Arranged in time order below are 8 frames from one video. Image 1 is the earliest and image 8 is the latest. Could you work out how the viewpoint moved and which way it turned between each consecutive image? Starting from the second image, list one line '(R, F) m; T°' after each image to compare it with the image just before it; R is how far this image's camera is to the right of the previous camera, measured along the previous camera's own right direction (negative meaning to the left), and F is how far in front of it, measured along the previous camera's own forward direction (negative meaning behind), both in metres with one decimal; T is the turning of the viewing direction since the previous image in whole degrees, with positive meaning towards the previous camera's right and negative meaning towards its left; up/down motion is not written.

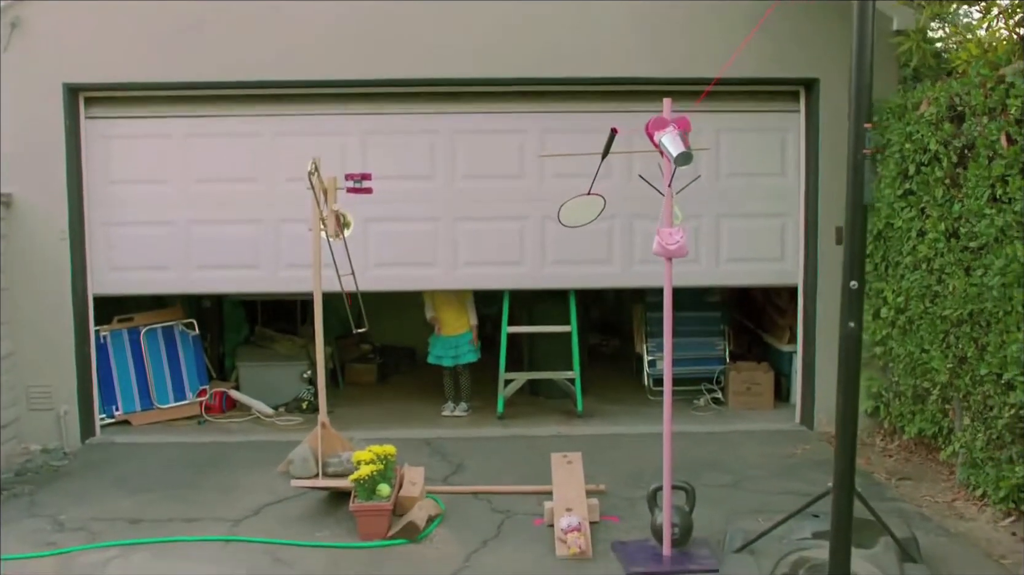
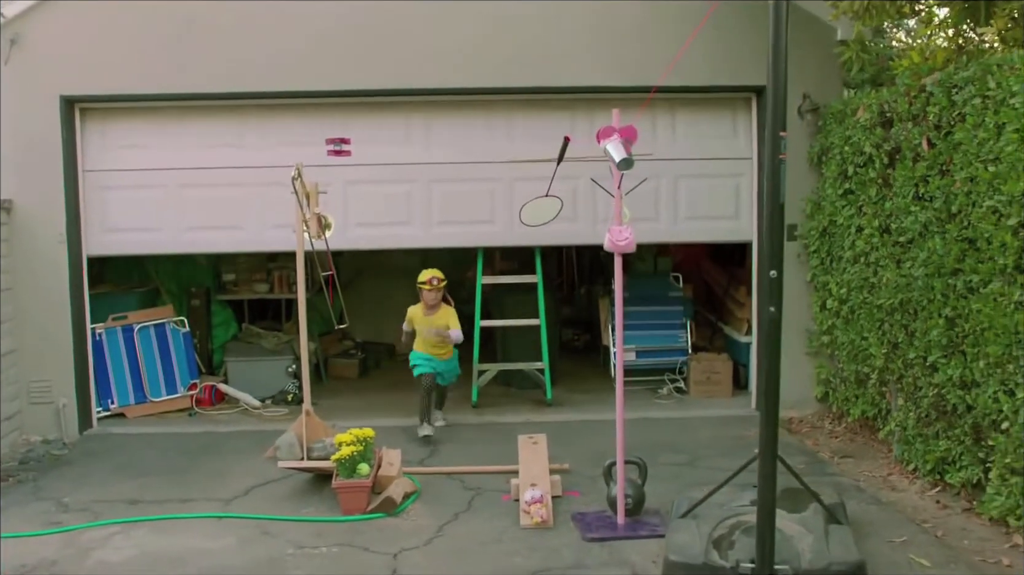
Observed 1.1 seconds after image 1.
(+0.1, -0.4) m; +1°
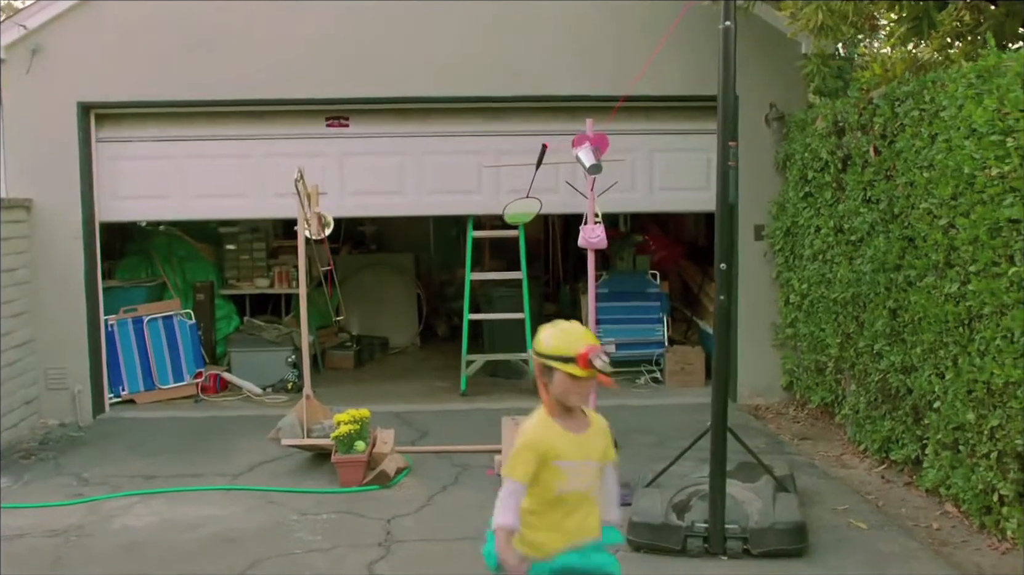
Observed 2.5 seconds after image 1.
(+0.1, -0.4) m; 0°
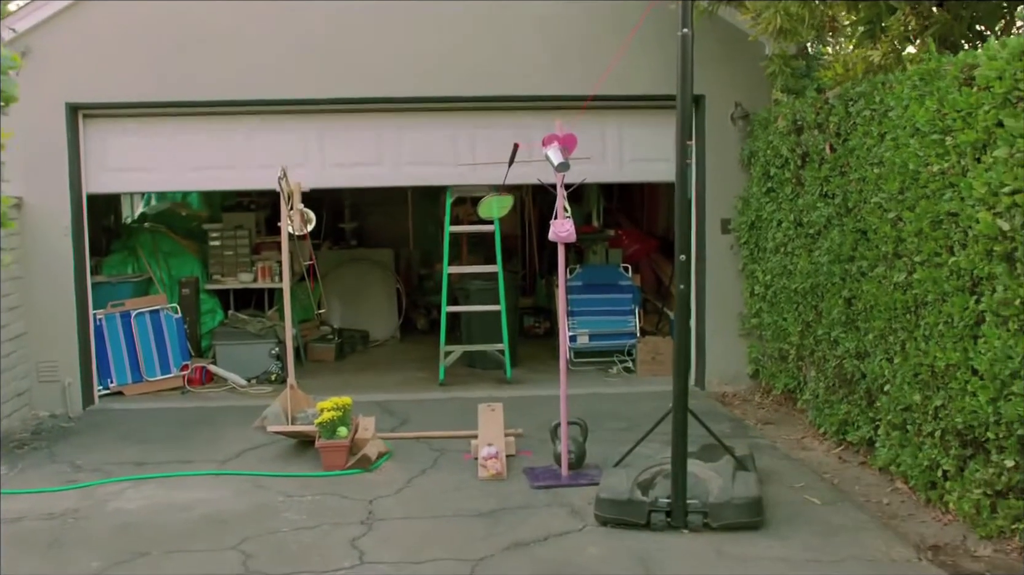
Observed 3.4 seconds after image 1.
(0.0, -0.2) m; +1°
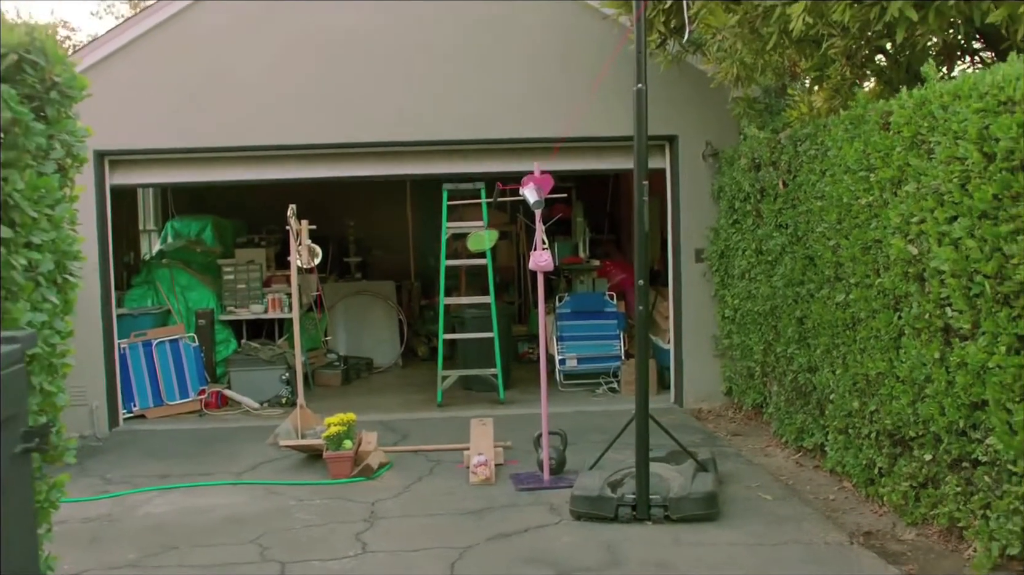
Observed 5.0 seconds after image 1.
(+0.1, -0.6) m; 0°
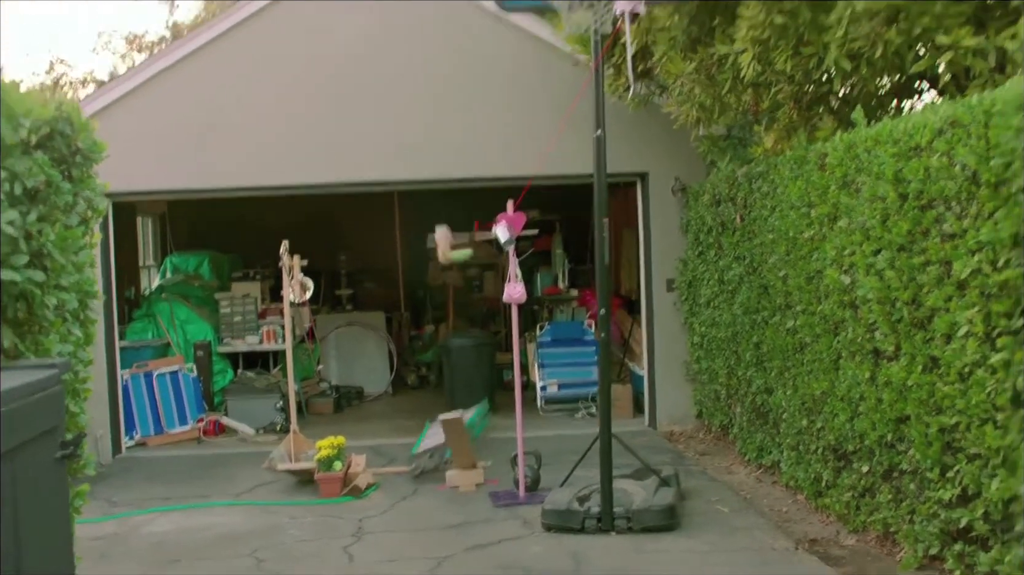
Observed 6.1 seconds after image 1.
(+0.1, -0.4) m; 0°
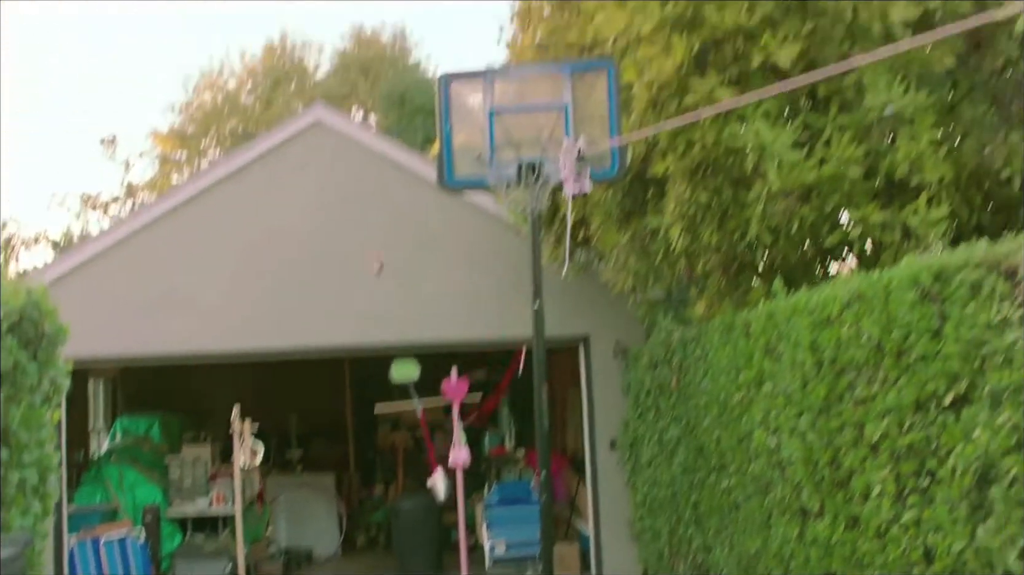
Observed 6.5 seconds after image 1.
(+0.1, -0.3) m; +3°
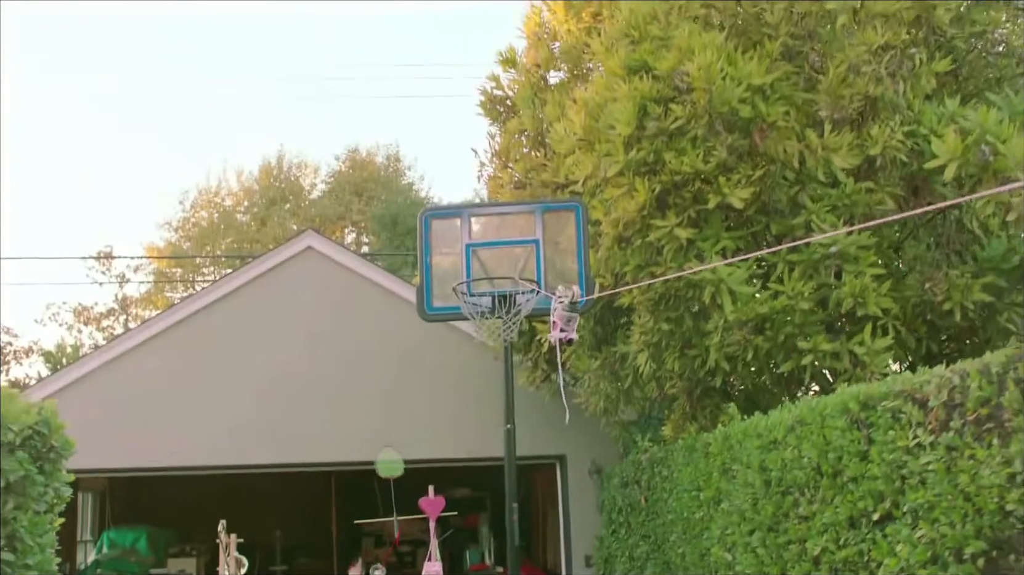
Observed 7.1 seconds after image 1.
(+0.1, -0.5) m; 0°
